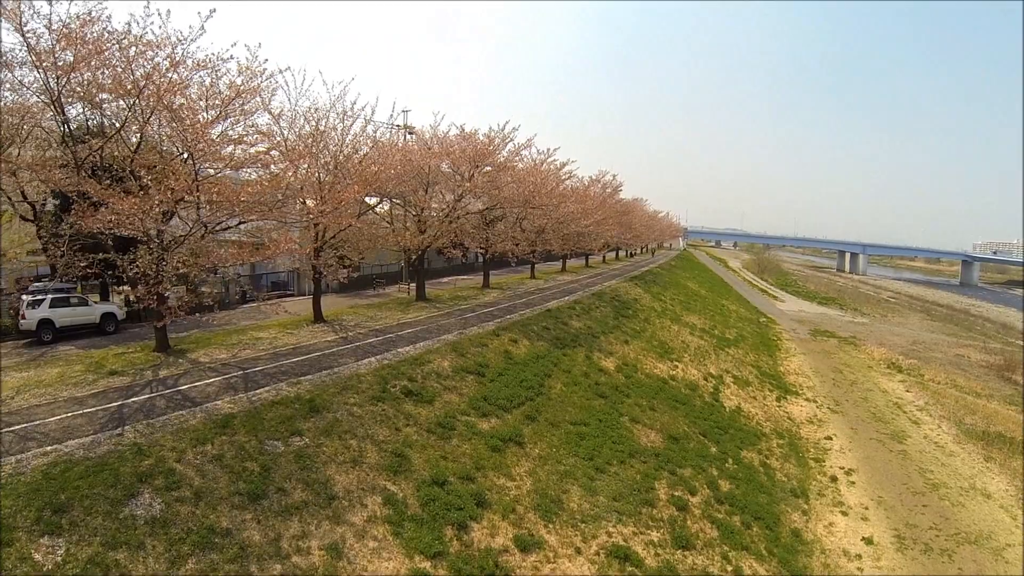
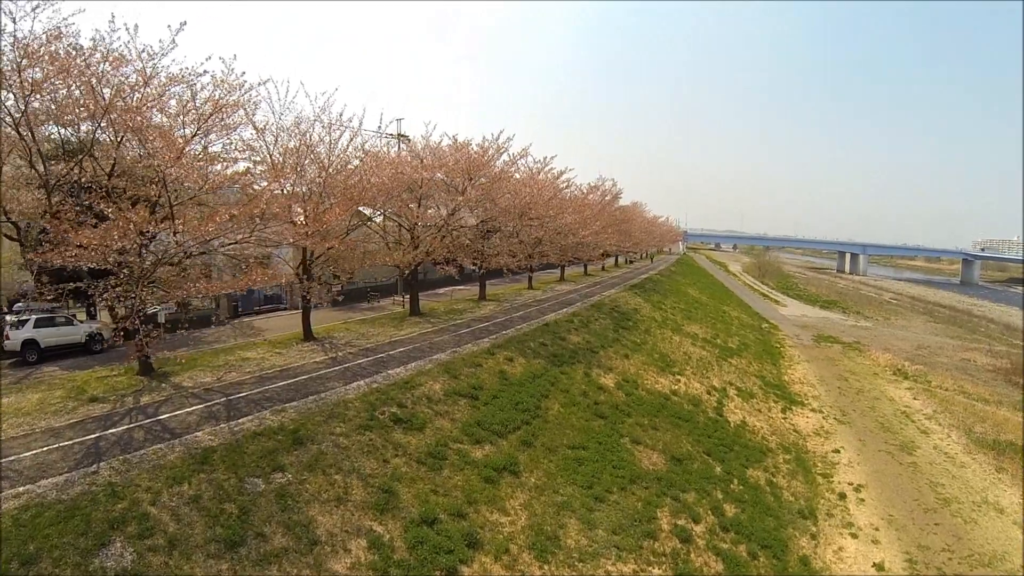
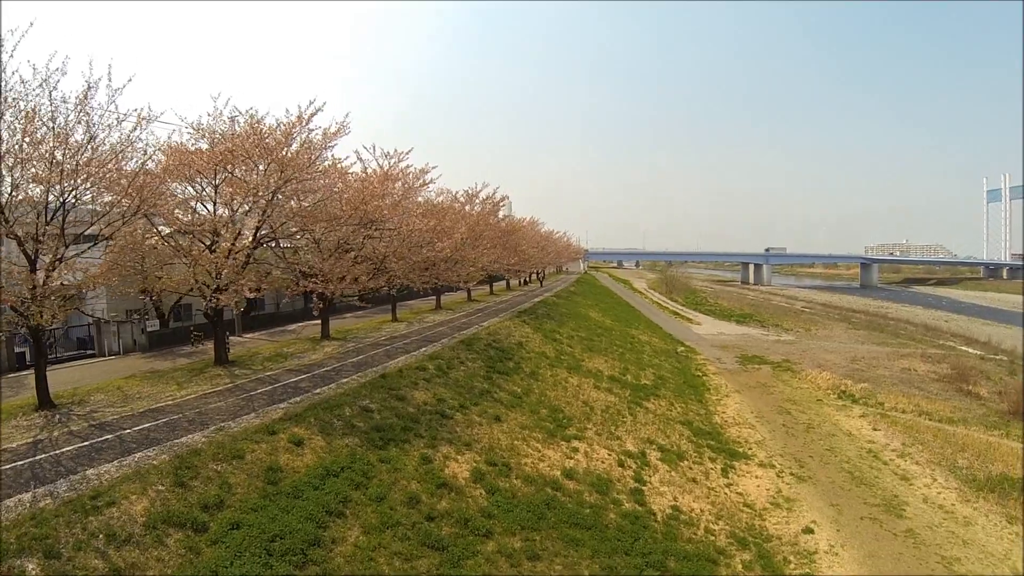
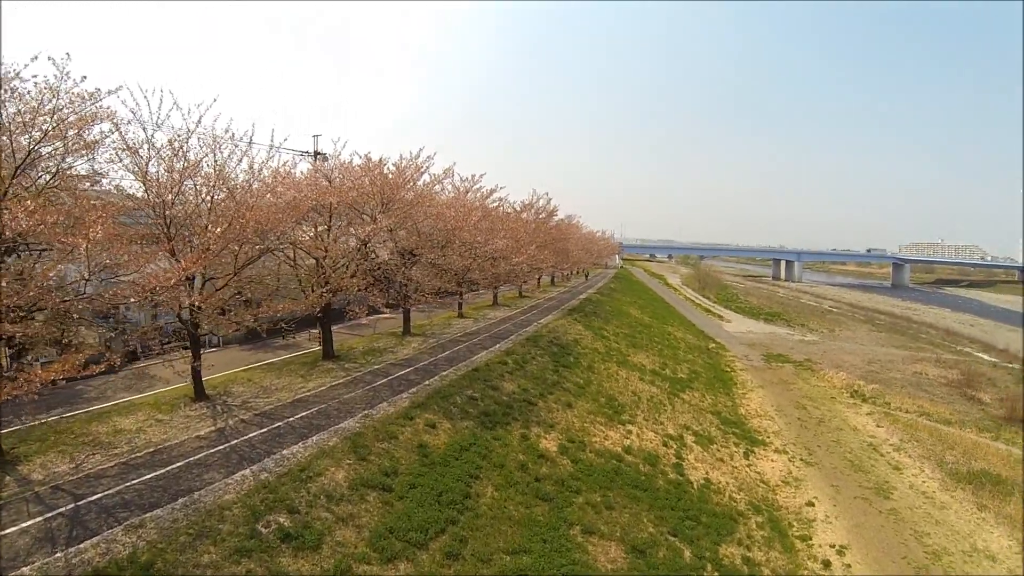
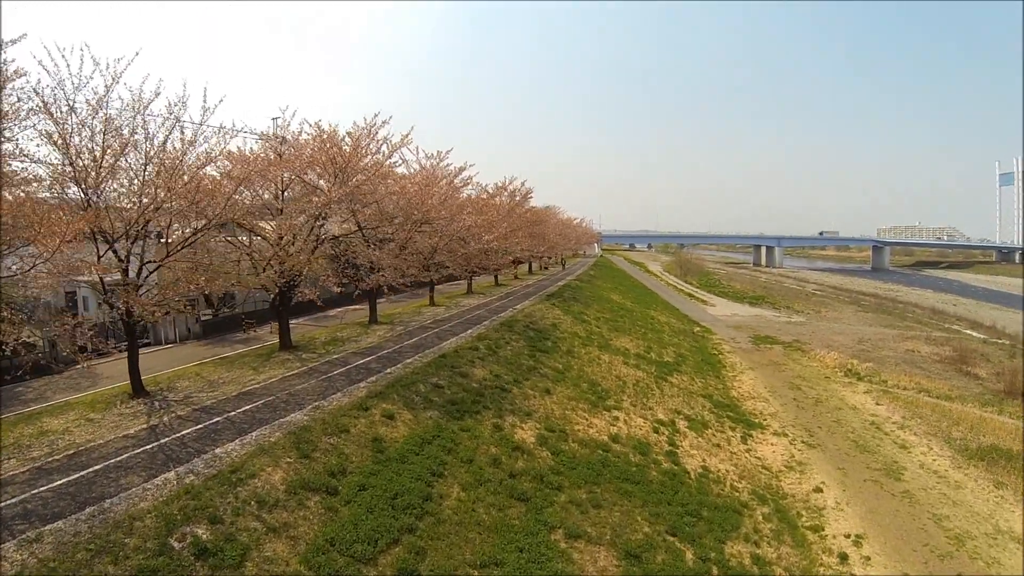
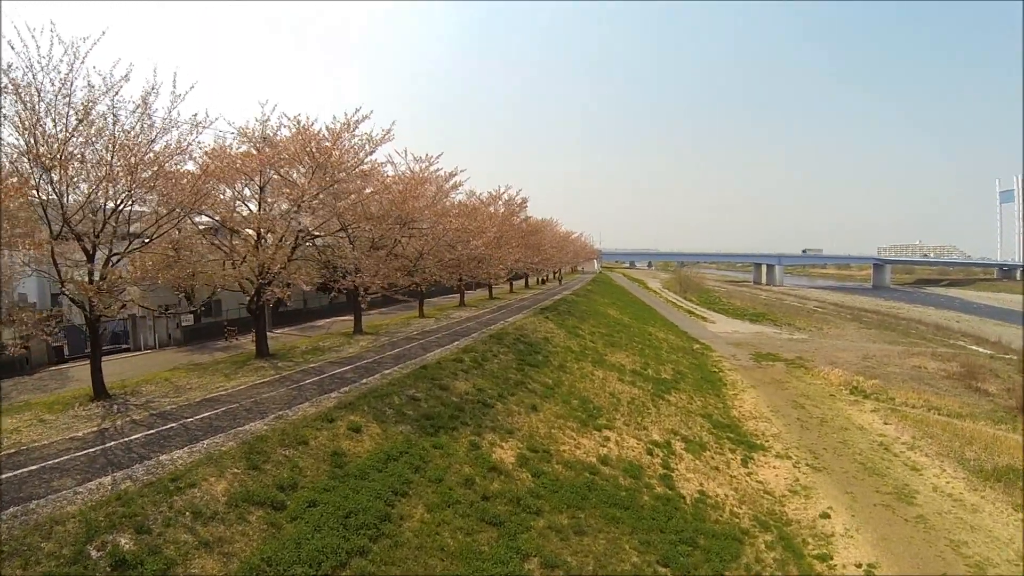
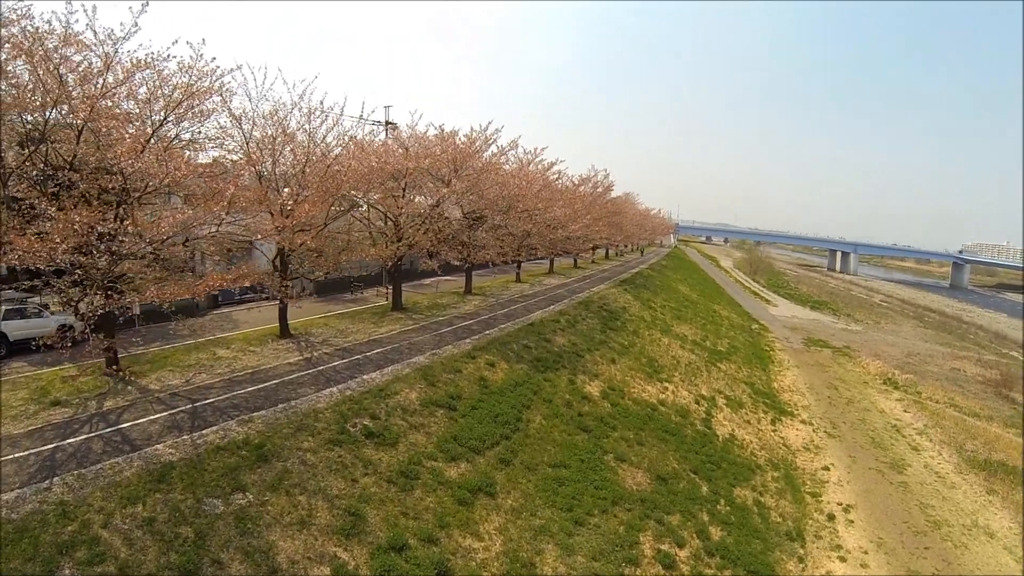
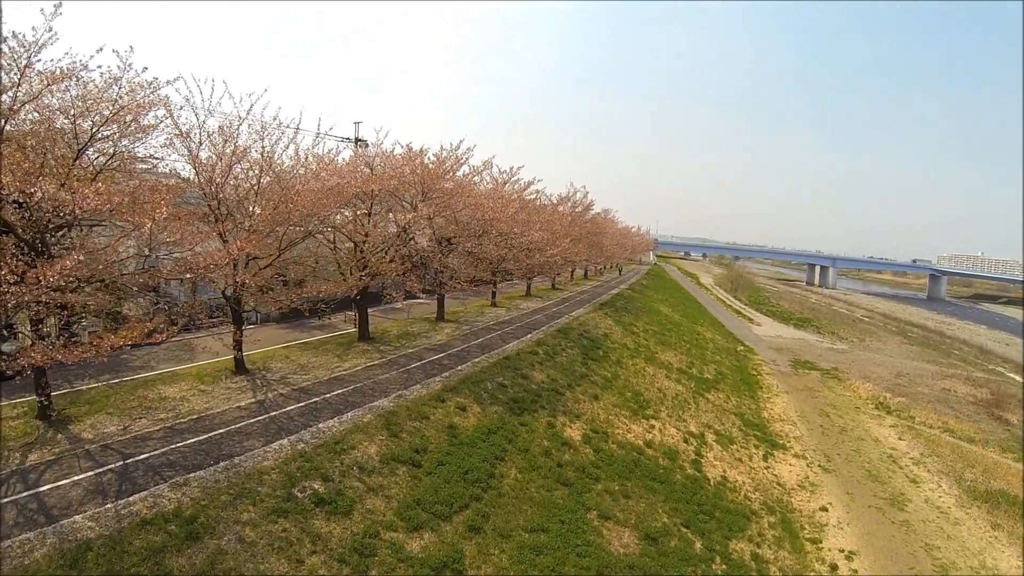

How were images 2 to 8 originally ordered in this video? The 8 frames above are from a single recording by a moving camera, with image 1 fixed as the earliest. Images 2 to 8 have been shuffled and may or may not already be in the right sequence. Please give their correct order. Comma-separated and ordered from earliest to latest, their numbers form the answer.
2, 7, 8, 4, 5, 6, 3
